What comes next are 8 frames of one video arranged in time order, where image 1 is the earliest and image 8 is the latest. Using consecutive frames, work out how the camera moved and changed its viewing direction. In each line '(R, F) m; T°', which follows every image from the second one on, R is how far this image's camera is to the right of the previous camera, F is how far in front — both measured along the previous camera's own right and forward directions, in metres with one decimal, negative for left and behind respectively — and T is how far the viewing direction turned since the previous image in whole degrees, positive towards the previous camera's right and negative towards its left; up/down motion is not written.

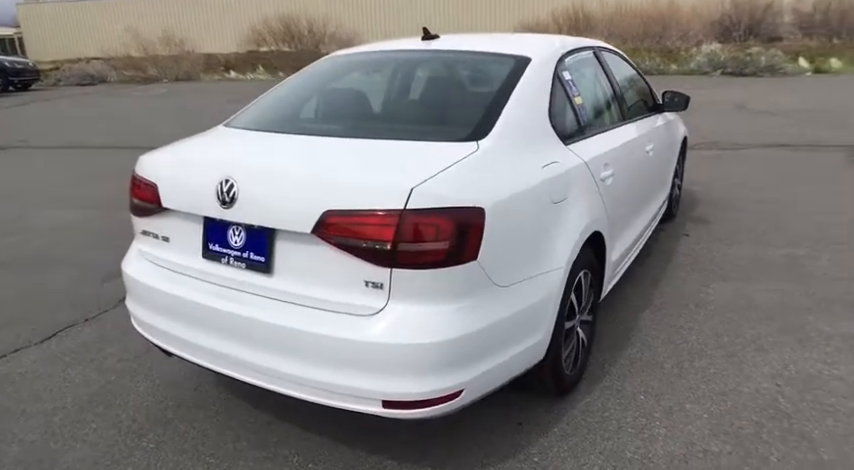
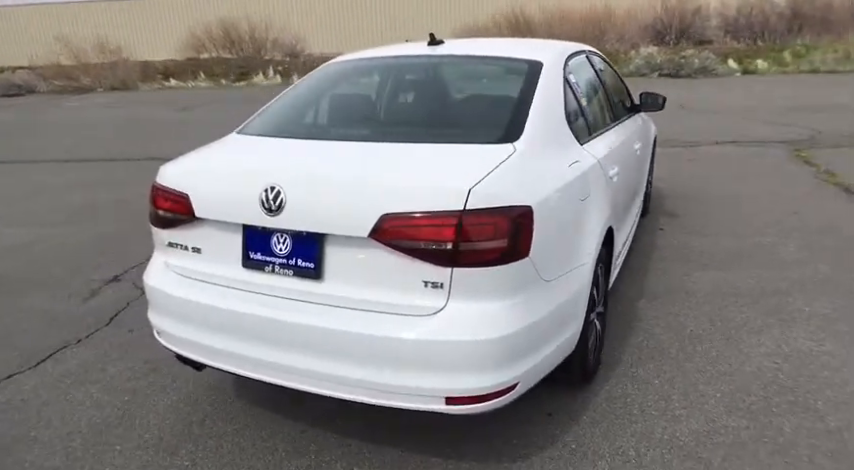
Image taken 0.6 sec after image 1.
(-0.3, 0.0) m; +5°
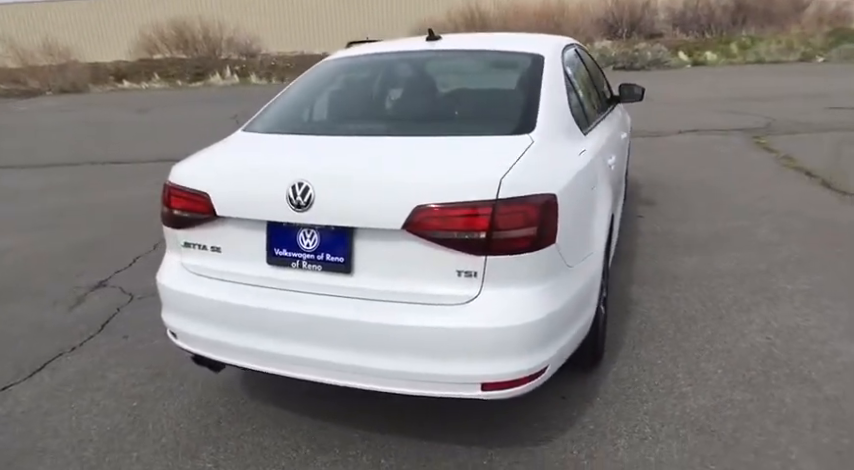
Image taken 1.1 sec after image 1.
(-0.2, 0.0) m; +4°
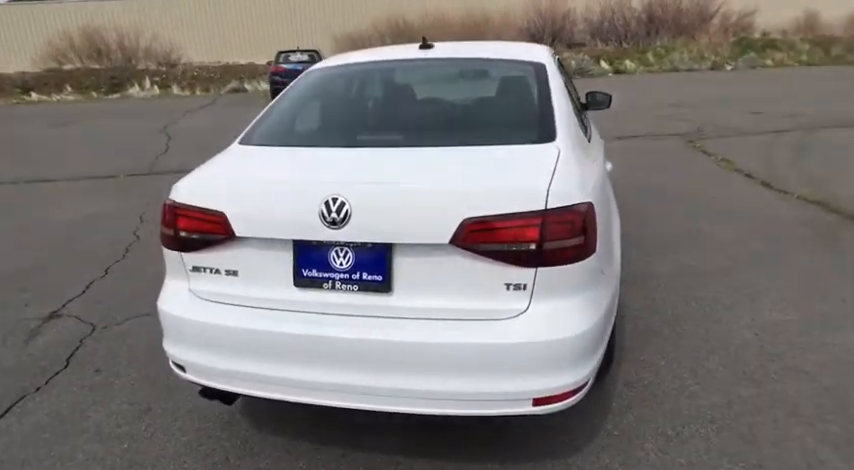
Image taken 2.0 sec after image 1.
(-0.3, +0.1) m; +7°
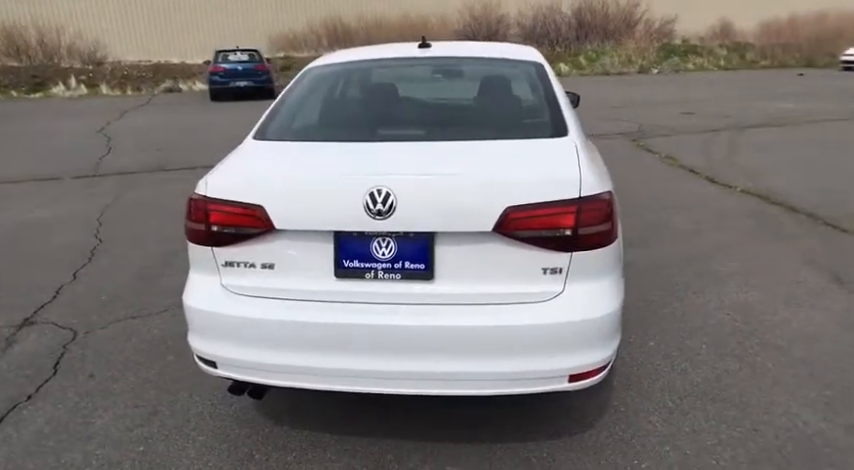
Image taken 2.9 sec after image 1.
(-0.3, -0.1) m; +6°
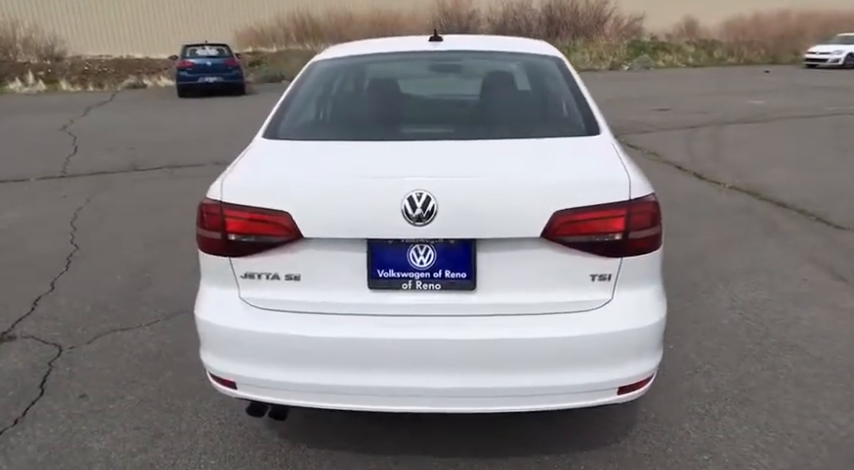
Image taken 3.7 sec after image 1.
(-0.2, +0.1) m; +3°
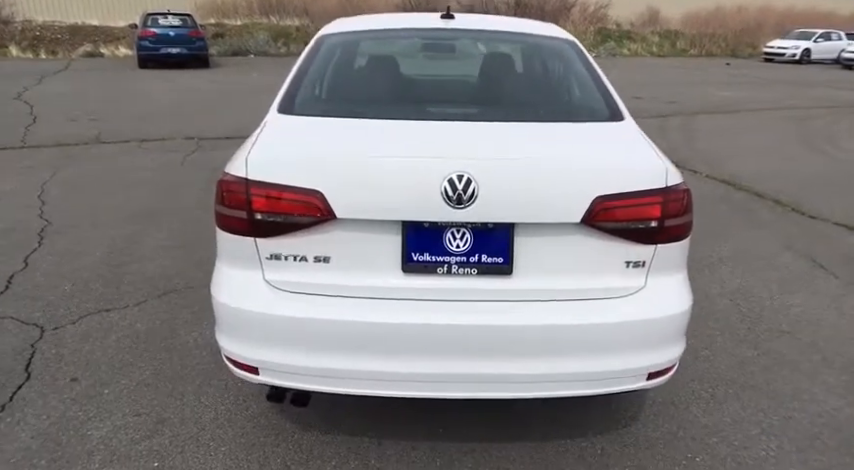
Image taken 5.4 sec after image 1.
(-0.2, +0.1) m; +4°
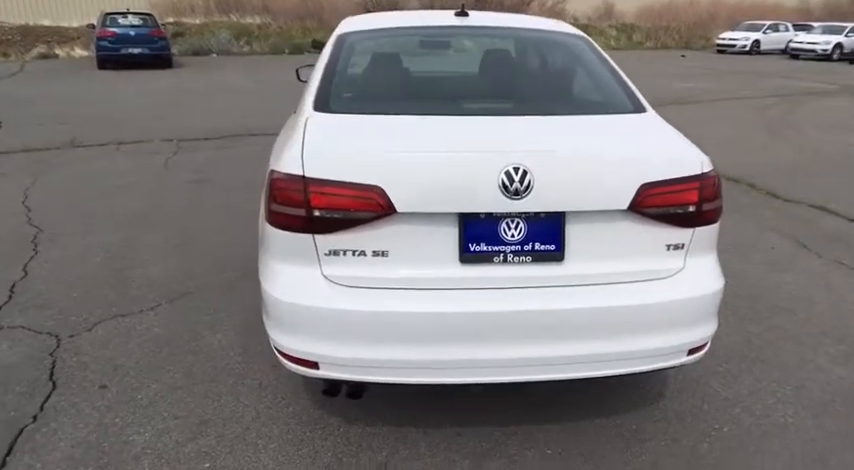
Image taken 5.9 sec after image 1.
(-0.3, -0.1) m; +3°
